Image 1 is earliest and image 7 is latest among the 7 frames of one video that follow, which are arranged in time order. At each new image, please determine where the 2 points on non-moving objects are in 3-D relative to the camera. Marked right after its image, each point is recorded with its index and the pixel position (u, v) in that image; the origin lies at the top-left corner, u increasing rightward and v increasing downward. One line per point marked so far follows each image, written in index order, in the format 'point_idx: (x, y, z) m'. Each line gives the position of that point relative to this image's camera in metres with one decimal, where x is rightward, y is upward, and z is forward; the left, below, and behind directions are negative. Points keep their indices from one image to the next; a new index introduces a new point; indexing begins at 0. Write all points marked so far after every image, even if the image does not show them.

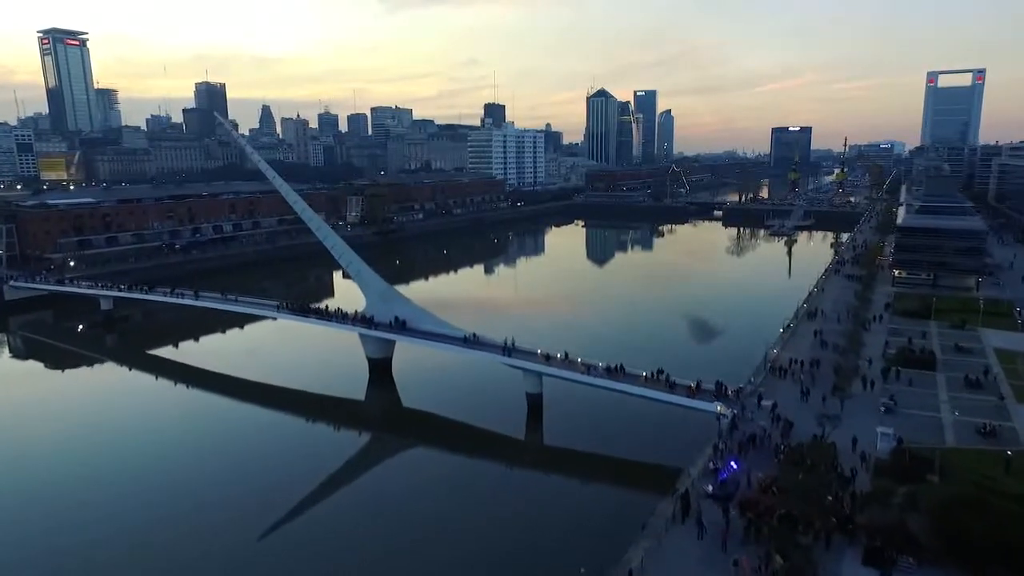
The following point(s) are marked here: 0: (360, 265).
0: (-4.0, +0.6, +16.9) m
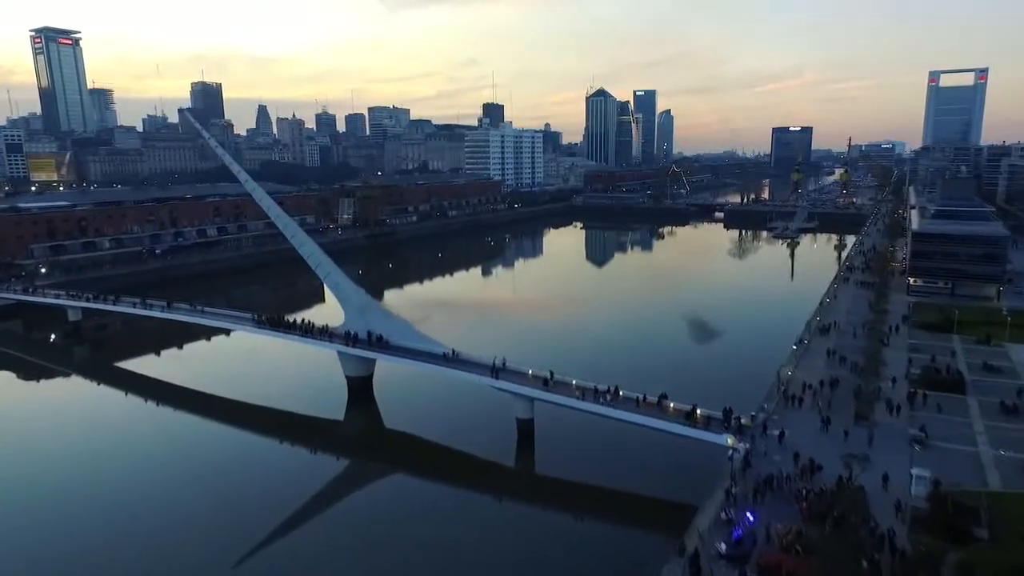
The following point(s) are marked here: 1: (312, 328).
0: (-4.2, +0.3, +15.7) m
1: (-4.8, -1.0, +15.4) m
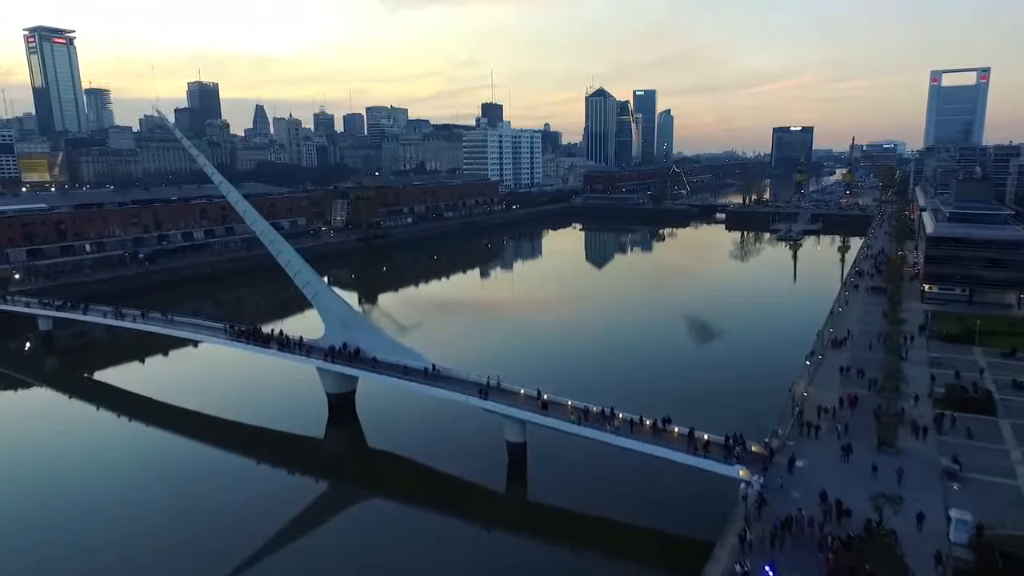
0: (-4.4, +0.1, +14.6) m
1: (-4.9, -1.2, +14.4) m
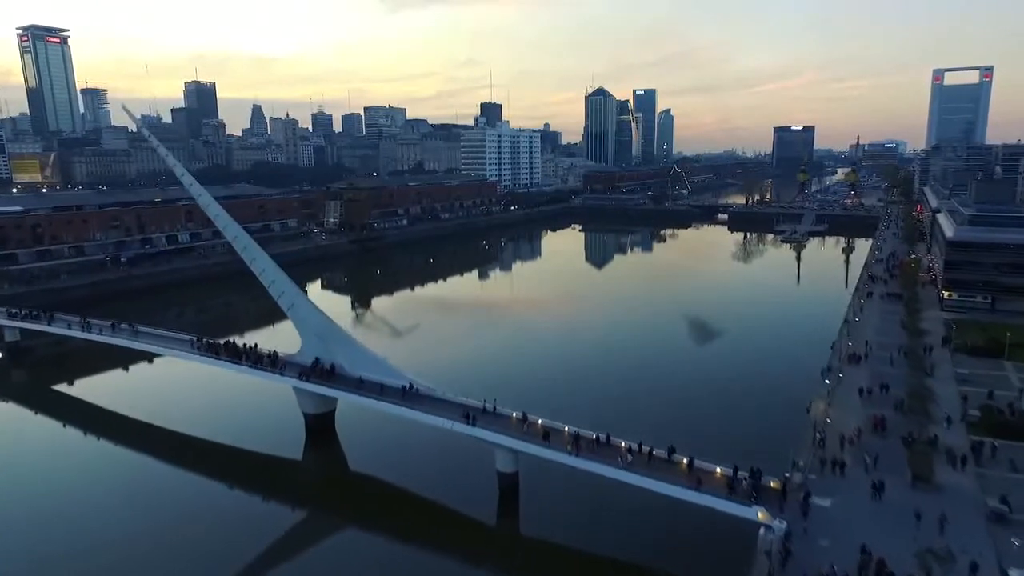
0: (-4.5, -0.2, +13.5) m
1: (-5.1, -1.4, +13.3) m
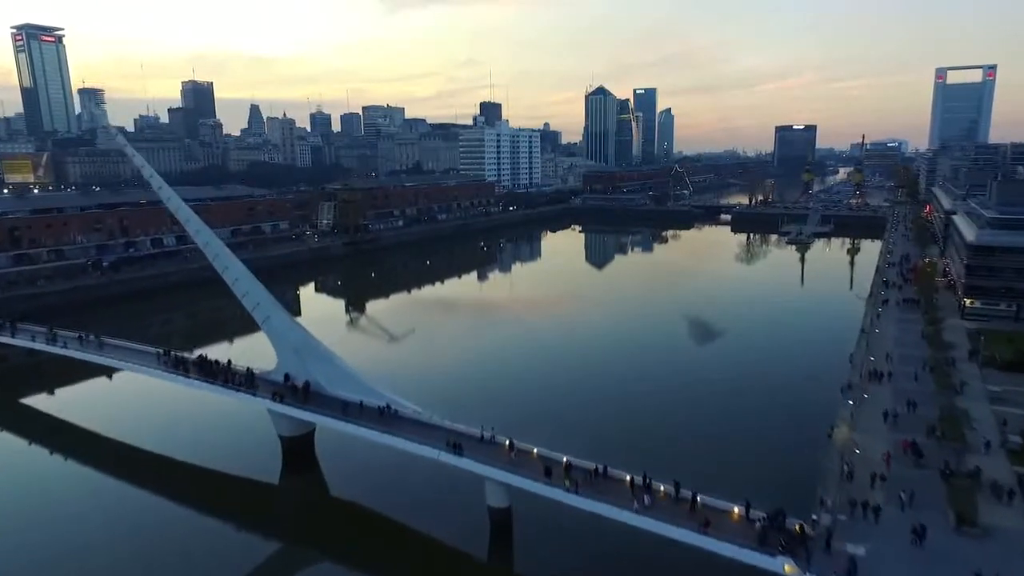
0: (-4.6, -0.4, +12.5) m
1: (-5.2, -1.6, +12.3) m
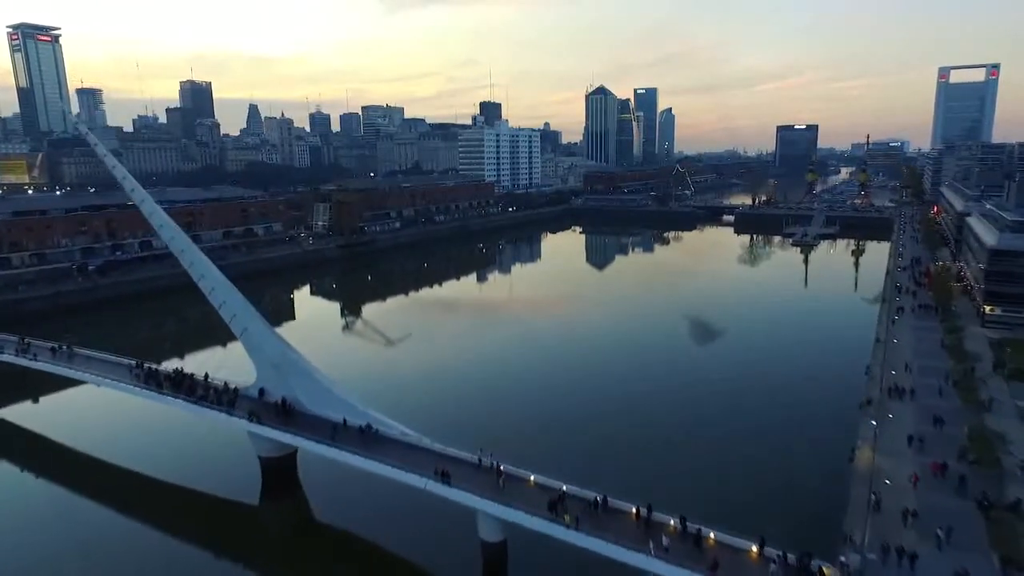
0: (-4.7, -0.5, +11.7) m
1: (-5.3, -1.8, +11.5) m
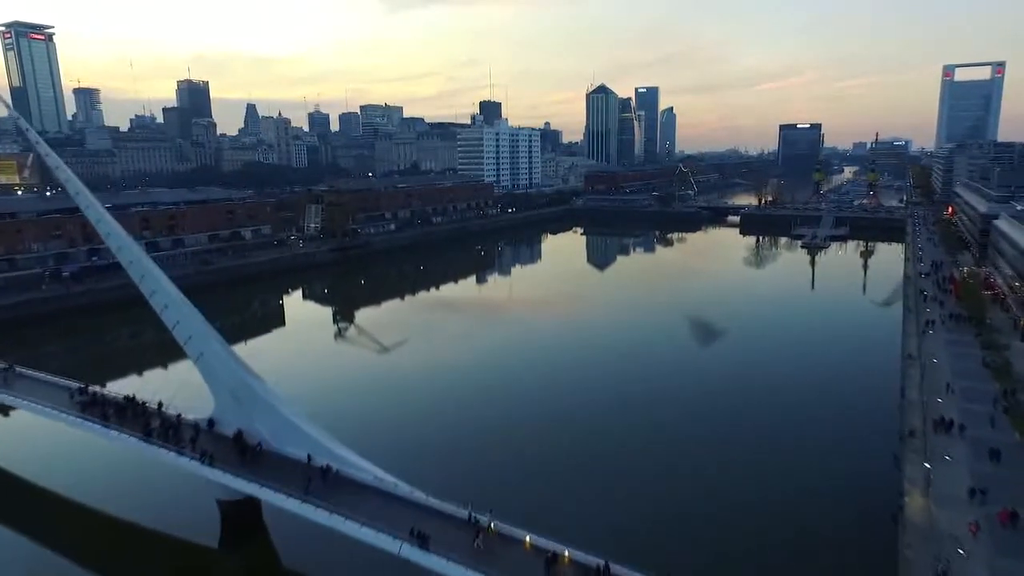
0: (-4.8, -0.8, +10.3) m
1: (-5.4, -2.1, +10.1) m
